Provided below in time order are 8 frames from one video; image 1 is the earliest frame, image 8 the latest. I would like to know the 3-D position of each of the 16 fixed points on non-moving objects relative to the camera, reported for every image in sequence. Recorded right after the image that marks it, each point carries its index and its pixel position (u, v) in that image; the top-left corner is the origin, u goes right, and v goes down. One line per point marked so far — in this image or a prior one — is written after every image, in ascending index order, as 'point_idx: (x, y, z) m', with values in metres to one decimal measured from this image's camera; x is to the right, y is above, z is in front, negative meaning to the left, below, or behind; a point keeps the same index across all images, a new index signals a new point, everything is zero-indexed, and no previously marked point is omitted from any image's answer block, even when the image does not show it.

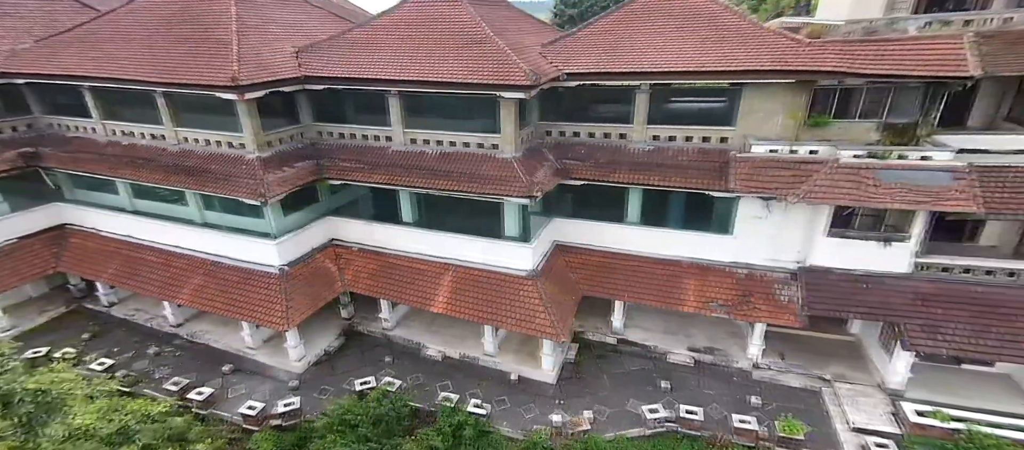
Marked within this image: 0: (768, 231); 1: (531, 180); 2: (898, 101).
0: (+7.0, -0.2, +12.4) m
1: (+0.5, +1.3, +12.6) m
2: (+9.4, +3.0, +11.0) m
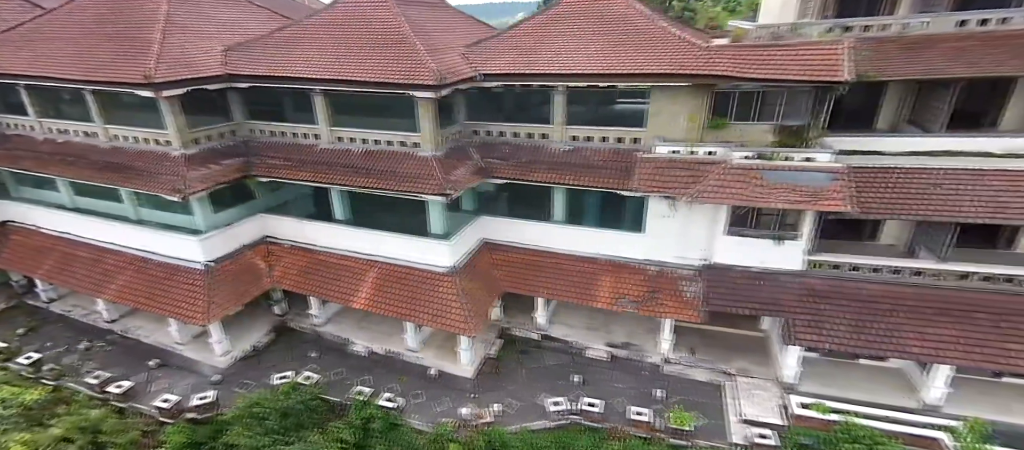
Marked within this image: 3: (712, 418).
0: (+4.6, -0.1, +12.7) m
1: (-1.9, +1.3, +12.9) m
2: (+7.0, +3.0, +11.4) m
3: (+5.0, -4.8, +11.6) m
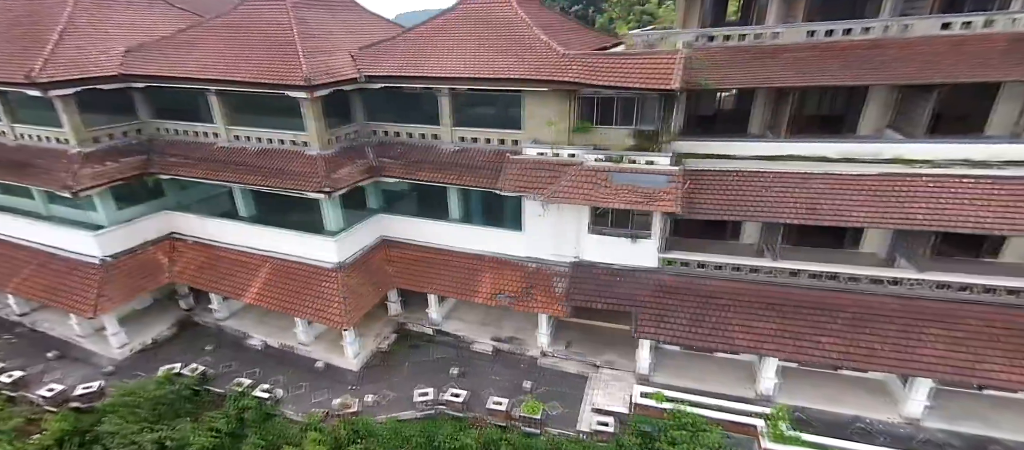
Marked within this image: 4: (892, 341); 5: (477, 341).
0: (+1.1, -0.1, +13.2) m
1: (-5.4, +1.4, +13.4) m
2: (+3.6, +3.0, +12.0) m
3: (+1.5, -4.8, +12.2) m
4: (+8.3, -2.5, +10.0) m
5: (-1.1, -3.7, +14.7) m
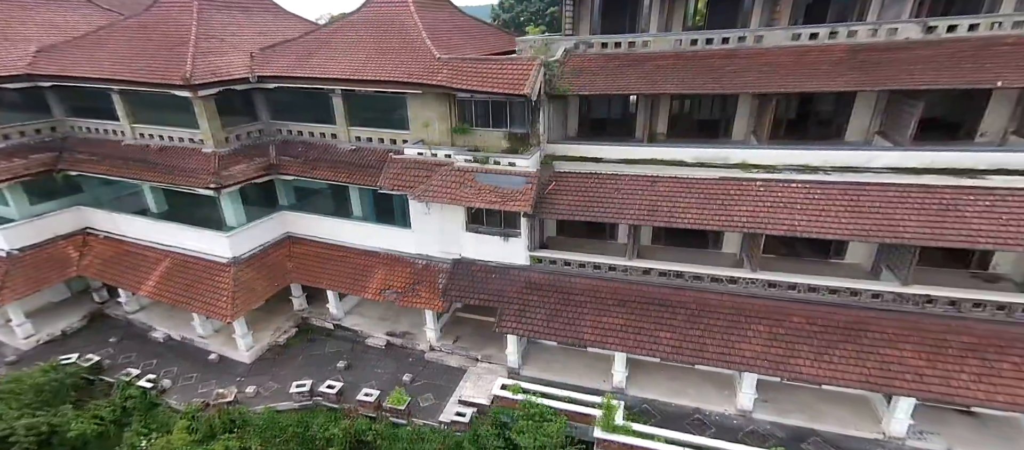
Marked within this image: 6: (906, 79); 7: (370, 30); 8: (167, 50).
0: (-2.4, -0.1, +13.7) m
1: (-8.8, +1.5, +13.8) m
2: (+0.2, +3.1, +12.4) m
3: (-2.0, -4.8, +12.6) m
4: (+4.9, -2.6, +10.5) m
5: (-4.6, -3.6, +15.2) m
6: (+8.6, +3.2, +10.1) m
7: (-4.6, +6.3, +14.9) m
8: (-10.5, +5.3, +14.1) m
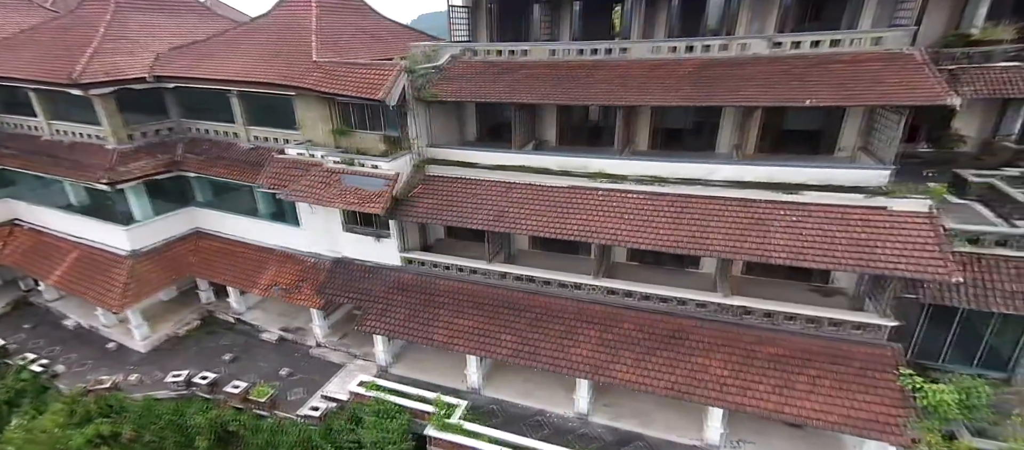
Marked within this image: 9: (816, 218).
0: (-6.0, 0.0, +14.1) m
1: (-12.4, +1.7, +14.4) m
2: (-3.4, +3.0, +12.8) m
3: (-5.8, -4.7, +13.1) m
4: (+1.1, -2.7, +10.8) m
5: (-8.3, -3.6, +15.6) m
6: (+5.0, +2.9, +10.3) m
7: (-8.0, +6.4, +15.4) m
8: (-14.0, +5.6, +14.7) m
9: (+6.2, +0.1, +9.5) m
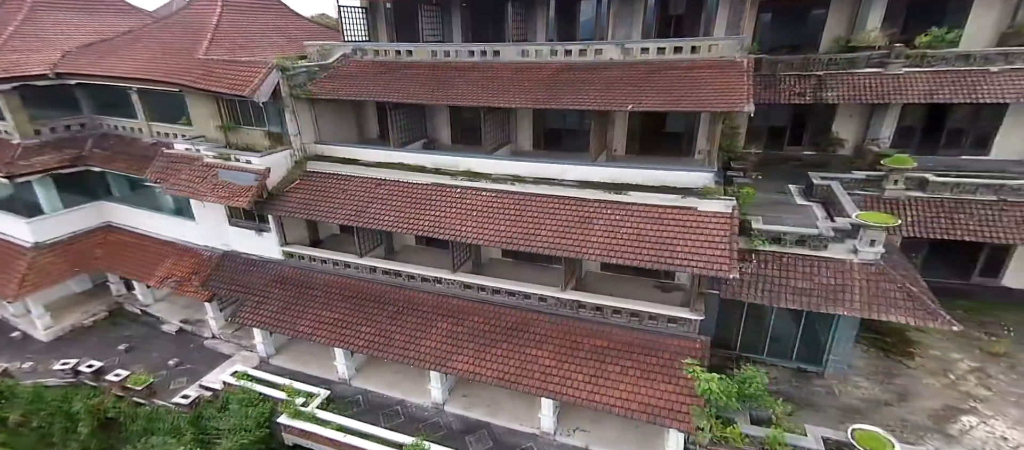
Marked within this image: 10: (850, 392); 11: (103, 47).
0: (-9.6, +0.1, +14.6) m
1: (-15.9, +2.0, +14.8) m
2: (-7.0, +3.2, +13.2) m
3: (-9.4, -4.6, +13.5) m
4: (-2.5, -2.6, +11.2) m
5: (-11.9, -3.4, +16.0) m
6: (+1.5, +3.0, +10.7) m
7: (-11.5, +6.6, +15.8) m
8: (-17.5, +5.8, +15.1) m
9: (+2.7, +0.2, +9.9) m
10: (+7.0, -3.5, +9.5) m
11: (-13.8, +6.0, +15.7) m
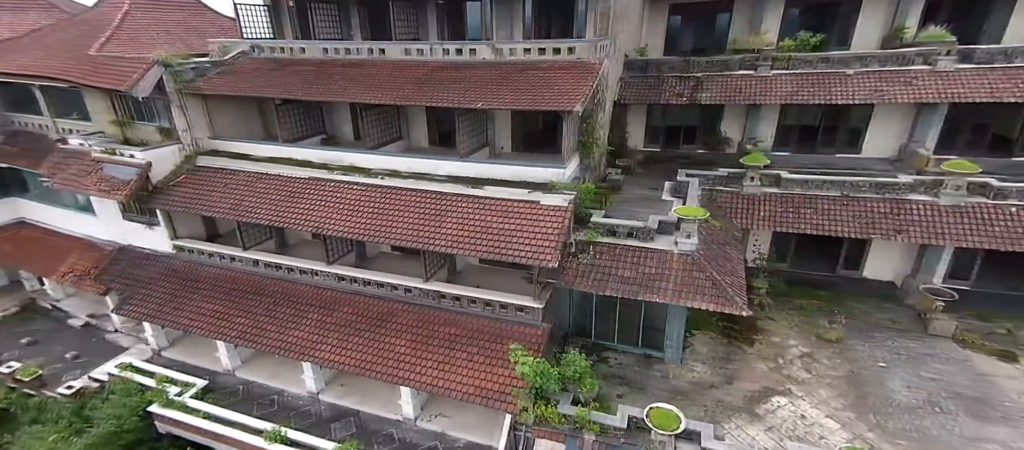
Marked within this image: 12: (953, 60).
0: (-12.9, +0.3, +14.8) m
1: (-19.3, +2.1, +14.9) m
2: (-10.3, +3.3, +13.5) m
3: (-12.7, -4.4, +13.7) m
4: (-5.8, -2.5, +11.5) m
5: (-15.3, -3.2, +16.2) m
6: (-1.8, +3.1, +11.2) m
7: (-14.9, +6.8, +16.0) m
8: (-20.9, +6.0, +15.2) m
9: (-0.6, +0.3, +10.3) m
10: (+3.7, -3.3, +10.1) m
11: (-17.2, +6.1, +15.8) m
12: (+11.4, +4.3, +11.9) m
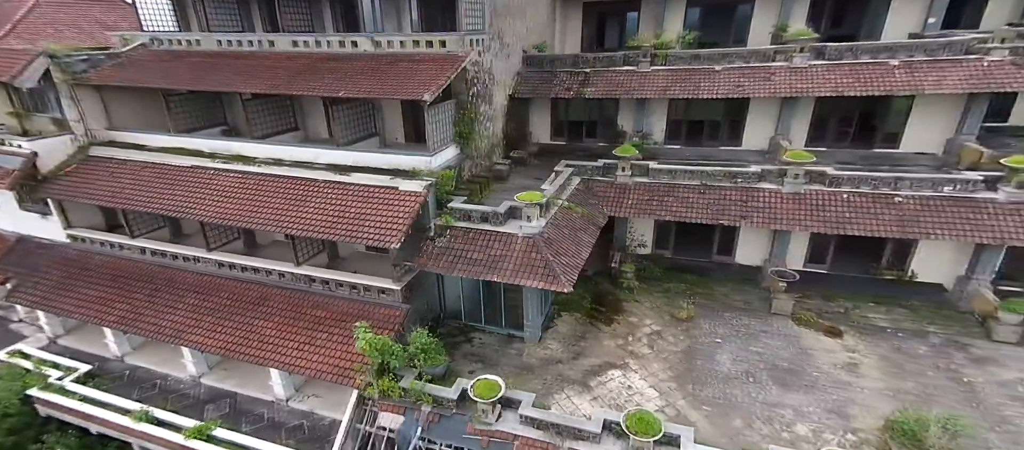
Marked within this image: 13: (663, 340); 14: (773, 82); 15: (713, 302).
0: (-16.2, +0.6, +14.9) m
1: (-22.6, +2.4, +14.9) m
2: (-13.6, +3.6, +13.7) m
3: (-16.0, -4.1, +13.8) m
4: (-9.0, -2.2, +11.8) m
5: (-18.6, -2.9, +16.3) m
6: (-5.0, +3.4, +11.6) m
7: (-18.2, +7.1, +16.0) m
8: (-24.2, +6.3, +15.2) m
9: (-3.8, +0.7, +10.7) m
10: (+0.5, -3.0, +10.6) m
11: (-20.5, +6.4, +15.9) m
12: (+8.1, +4.6, +12.7) m
13: (+3.5, -2.7, +10.7) m
14: (+7.1, +3.9, +12.5) m
15: (+5.2, -2.0, +12.0) m
